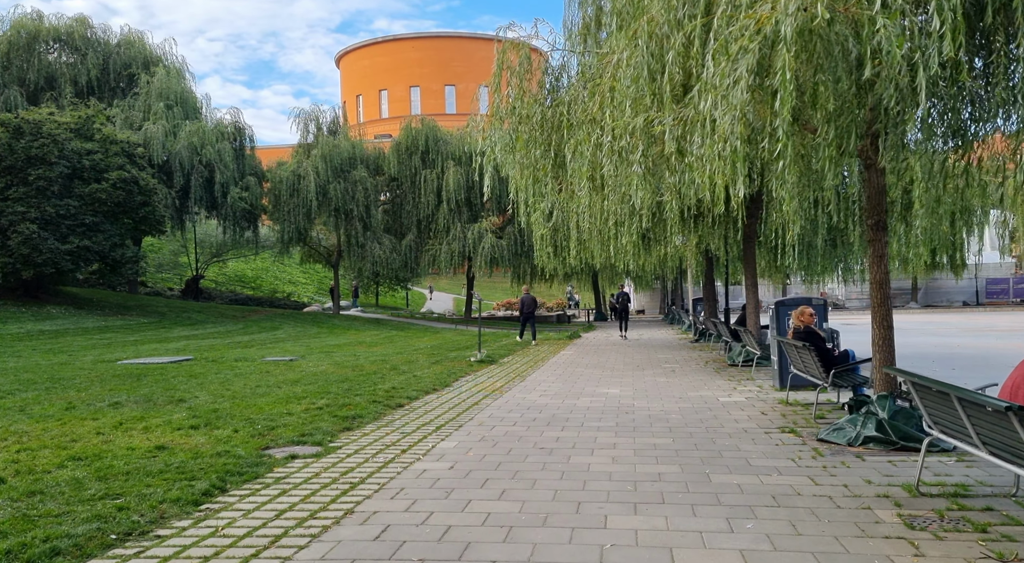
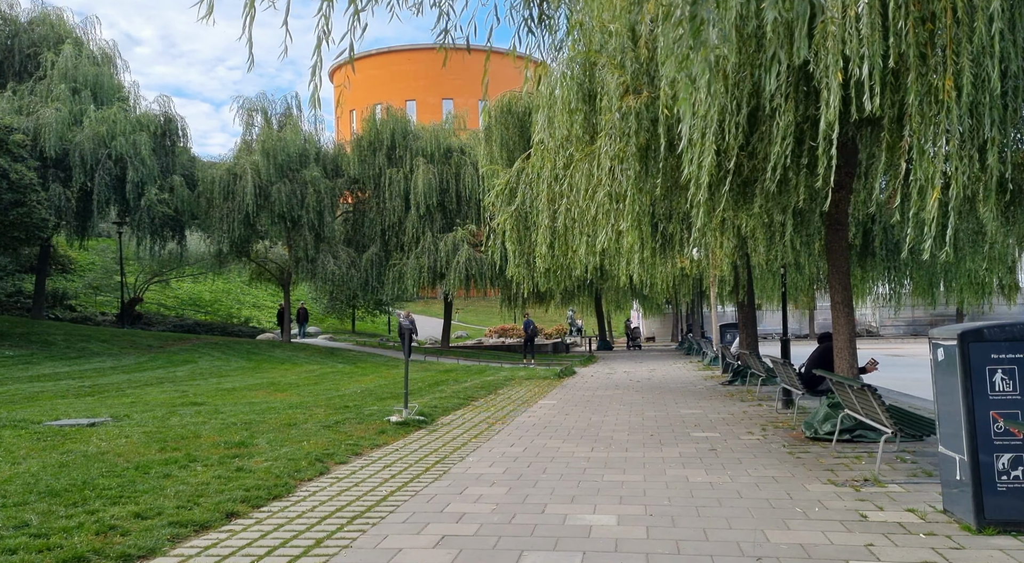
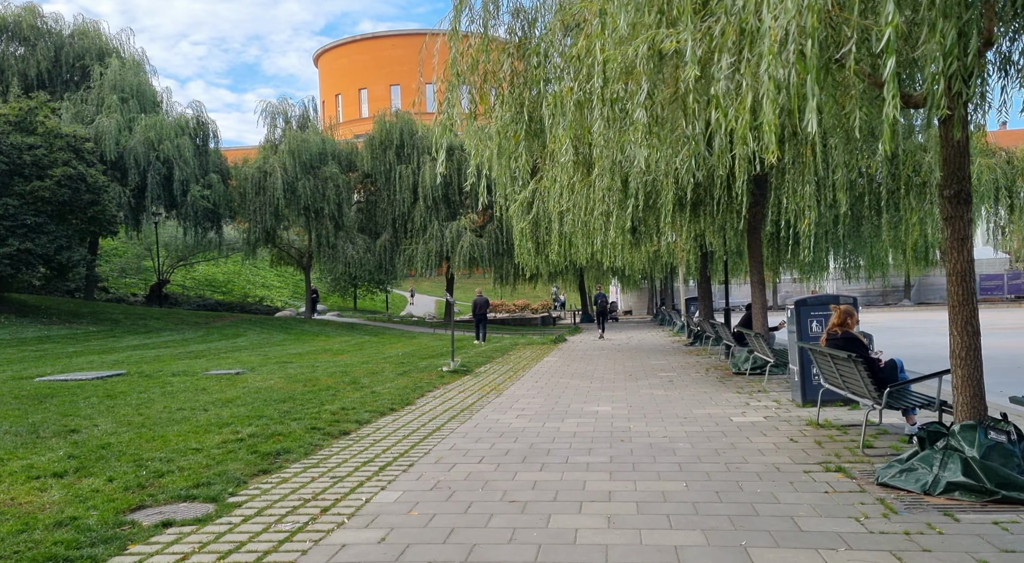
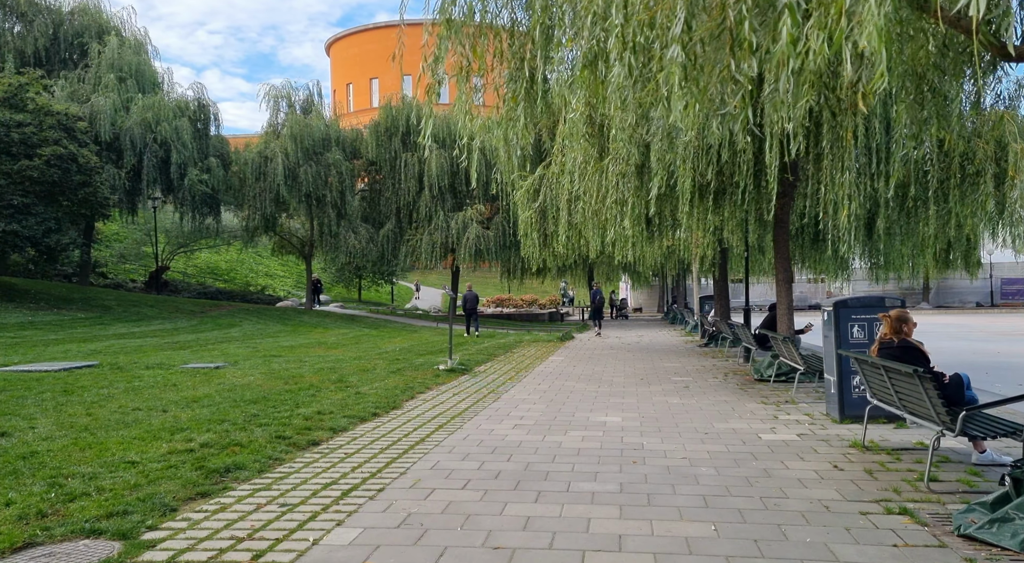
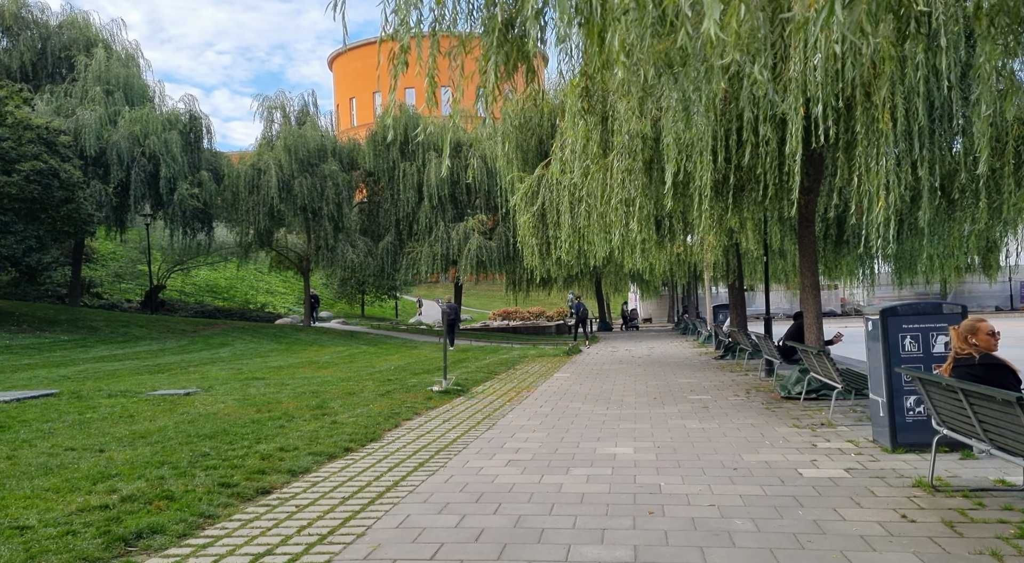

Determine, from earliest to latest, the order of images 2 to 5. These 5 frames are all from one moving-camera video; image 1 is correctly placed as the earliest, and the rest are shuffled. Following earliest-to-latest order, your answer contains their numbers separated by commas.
3, 4, 5, 2
